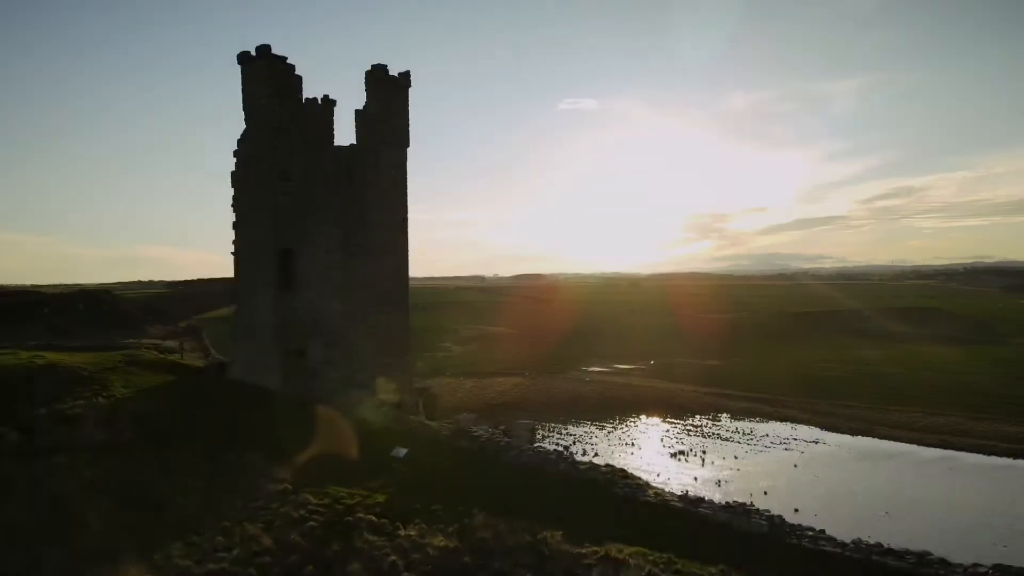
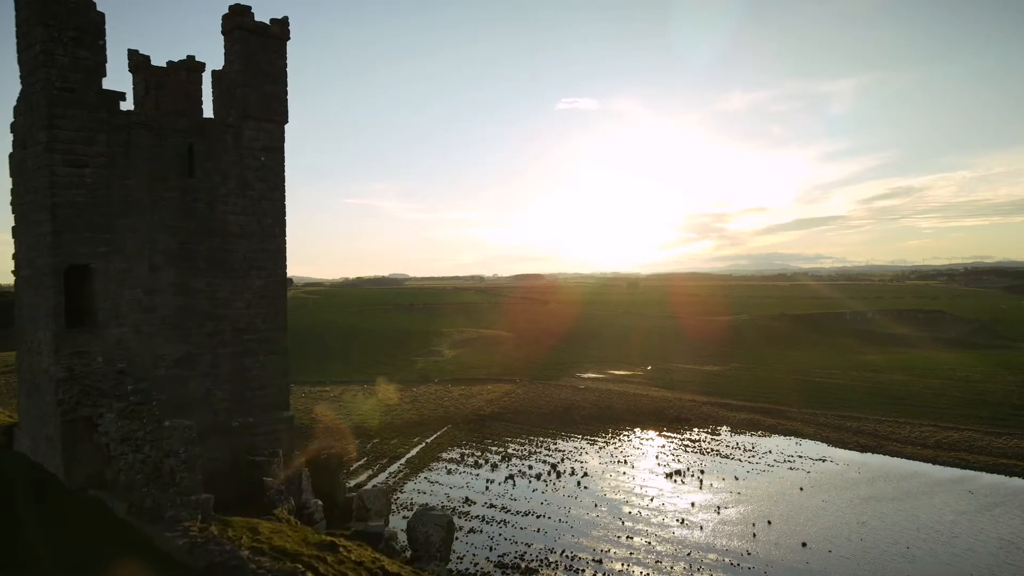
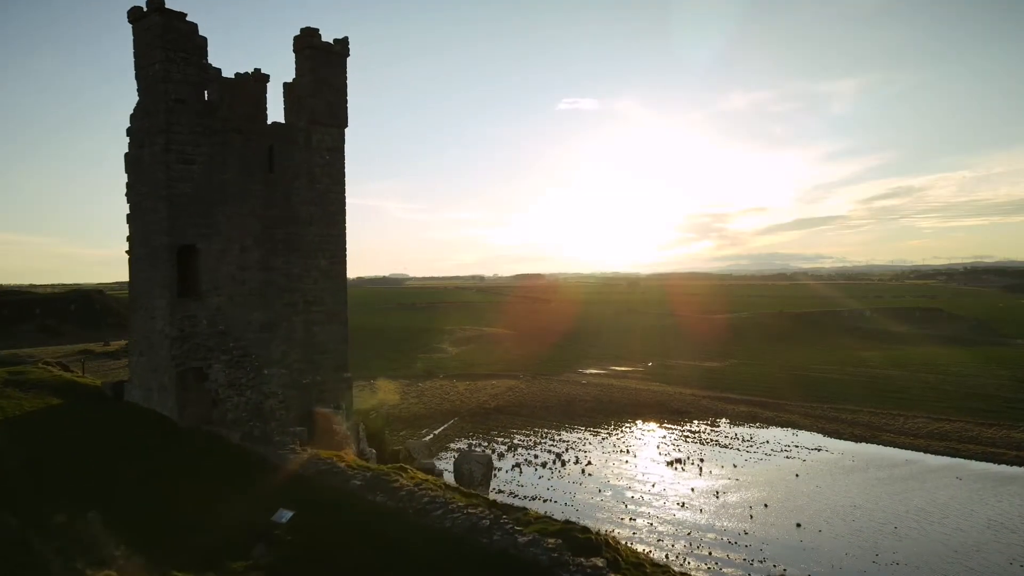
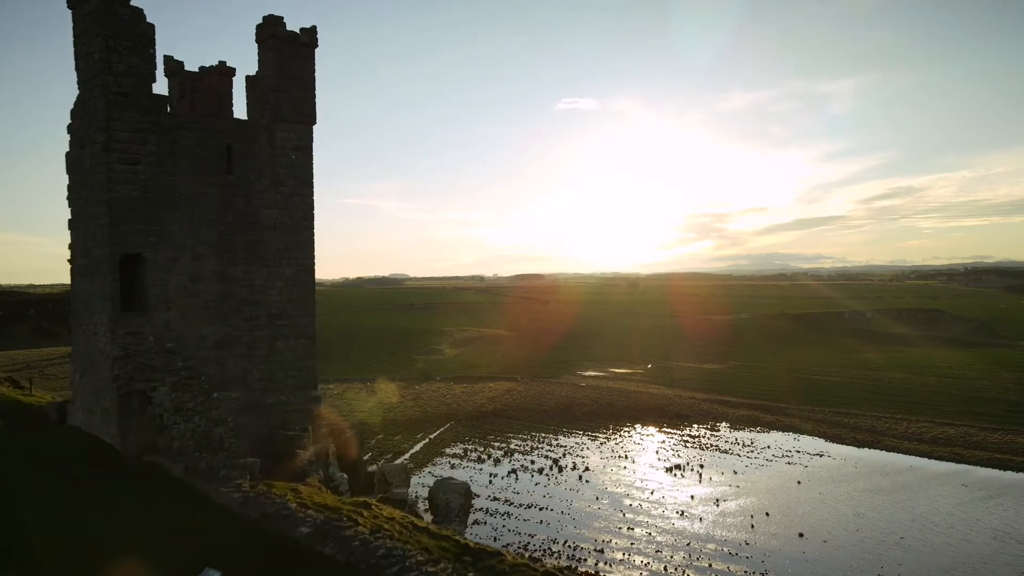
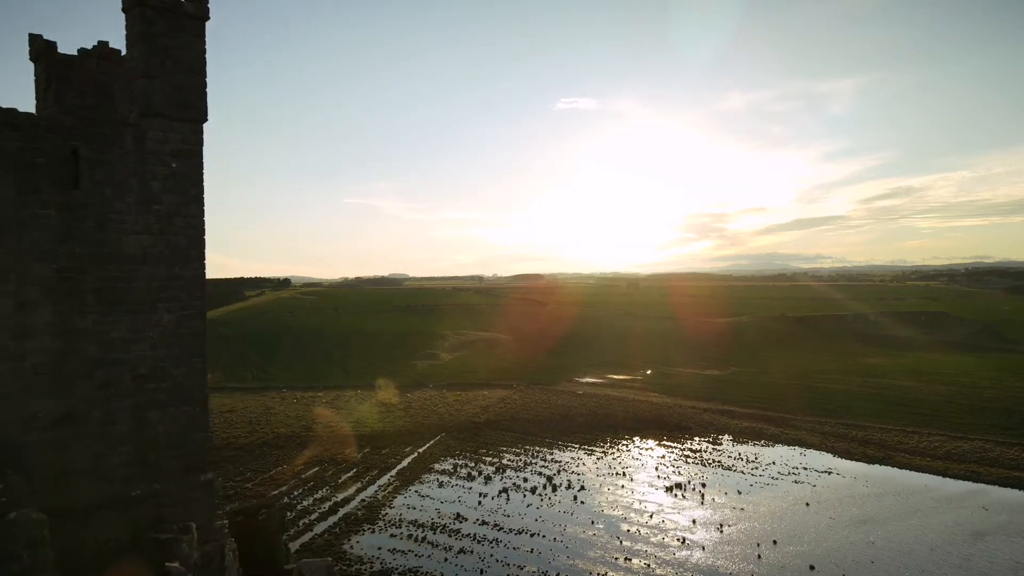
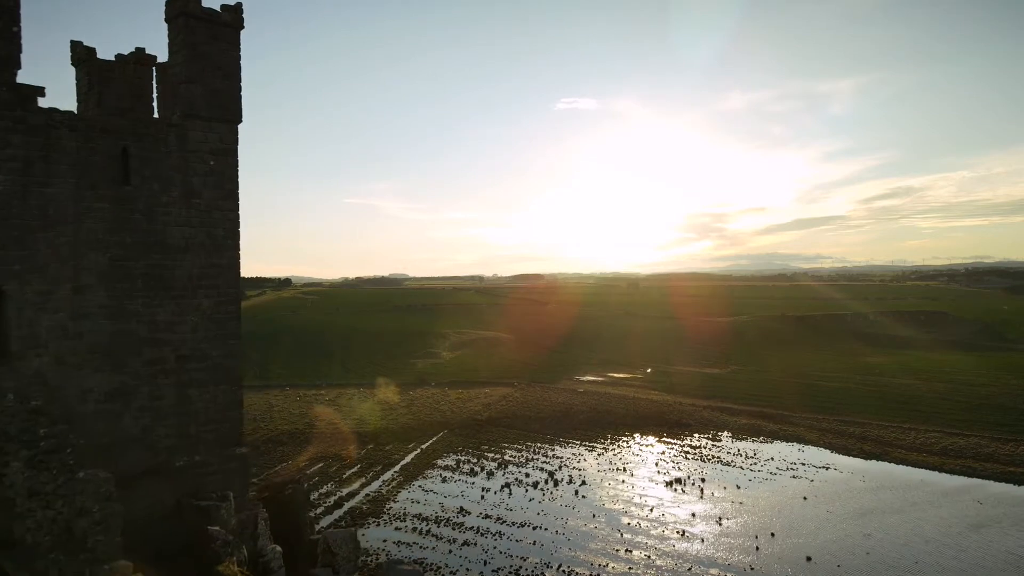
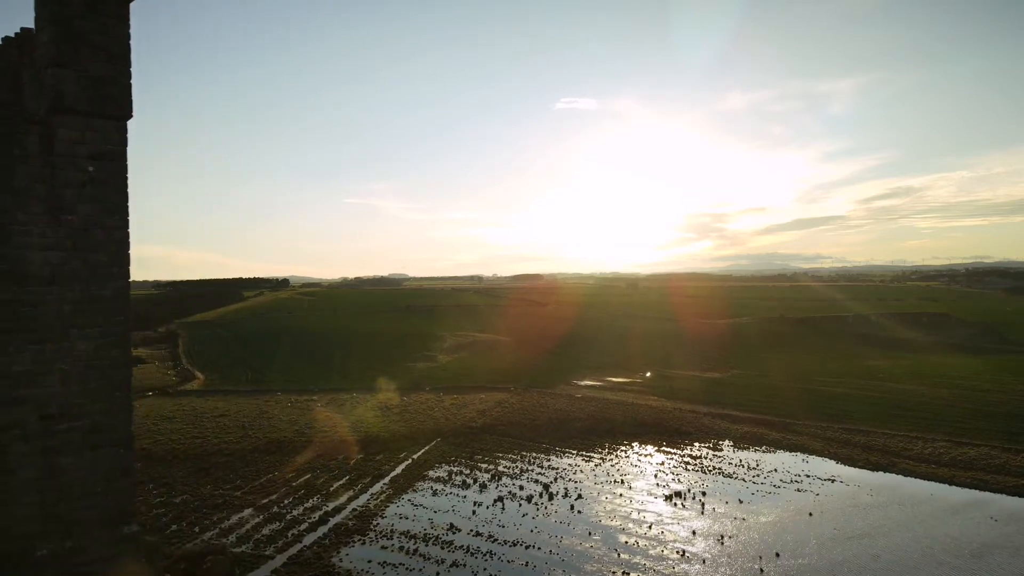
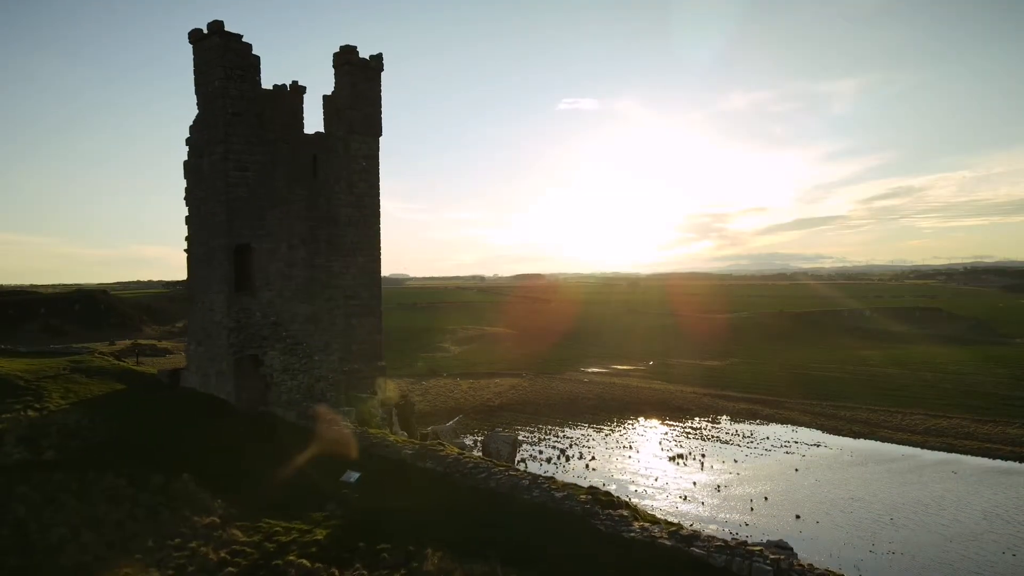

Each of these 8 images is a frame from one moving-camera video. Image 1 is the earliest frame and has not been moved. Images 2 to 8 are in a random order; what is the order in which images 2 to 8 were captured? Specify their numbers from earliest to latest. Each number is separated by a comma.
8, 3, 4, 2, 6, 5, 7
